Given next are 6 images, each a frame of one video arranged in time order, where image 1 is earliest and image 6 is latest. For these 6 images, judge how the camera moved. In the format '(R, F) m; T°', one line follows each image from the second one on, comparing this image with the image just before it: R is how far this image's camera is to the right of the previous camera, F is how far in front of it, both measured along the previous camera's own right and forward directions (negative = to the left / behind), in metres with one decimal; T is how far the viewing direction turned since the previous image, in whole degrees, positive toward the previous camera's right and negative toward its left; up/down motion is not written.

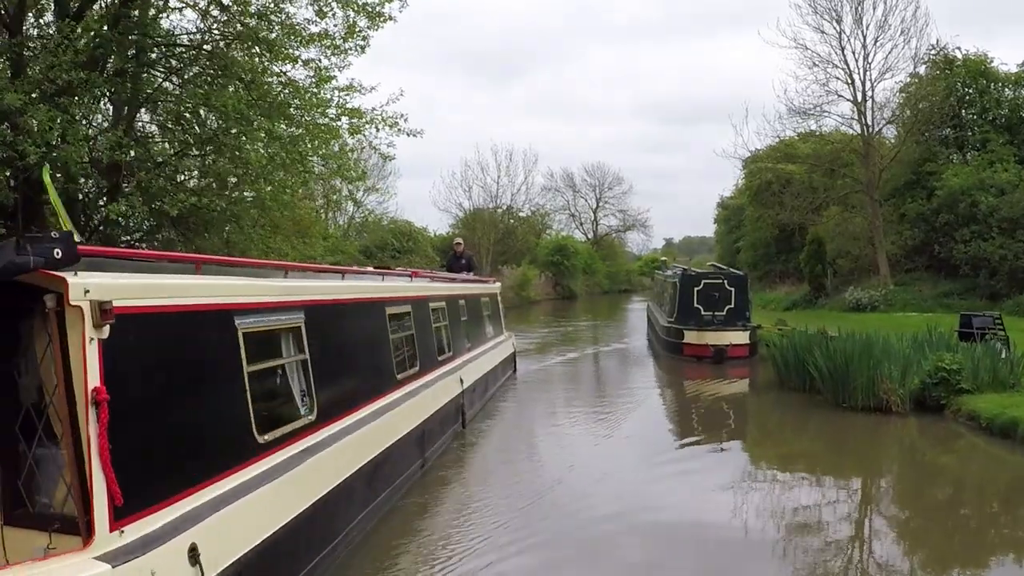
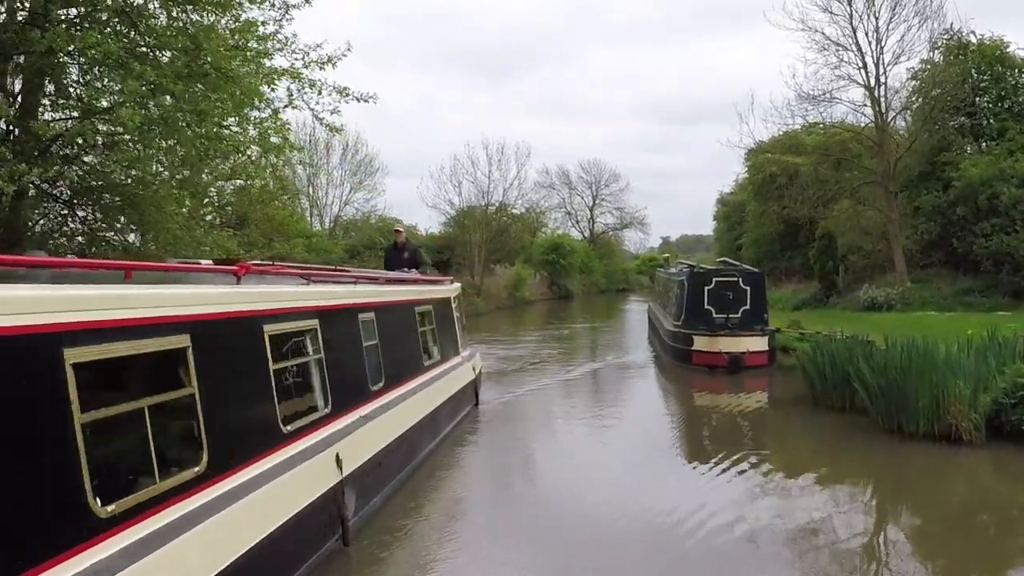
(+0.2, +1.6) m; 0°
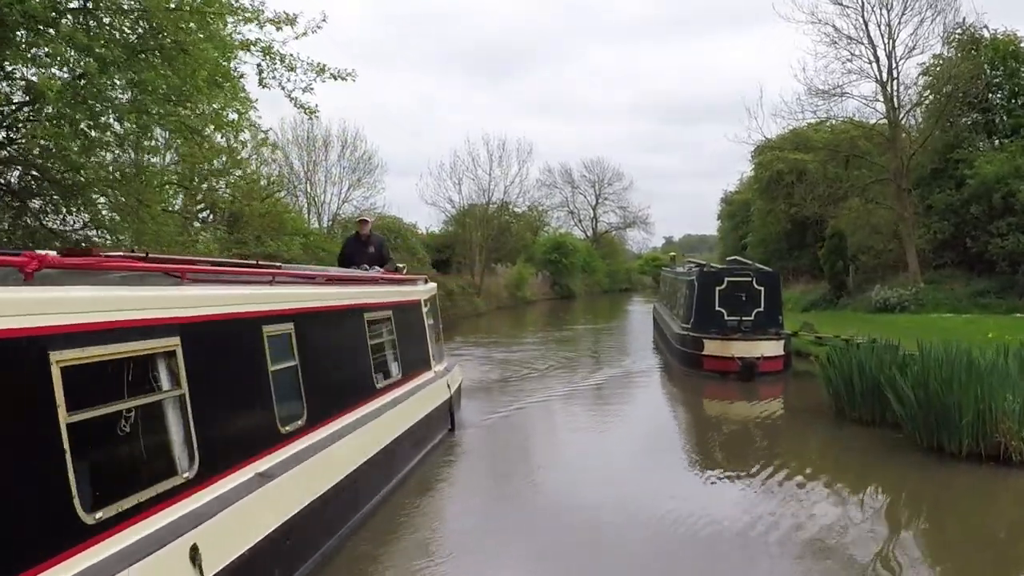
(+0.1, +0.7) m; 0°
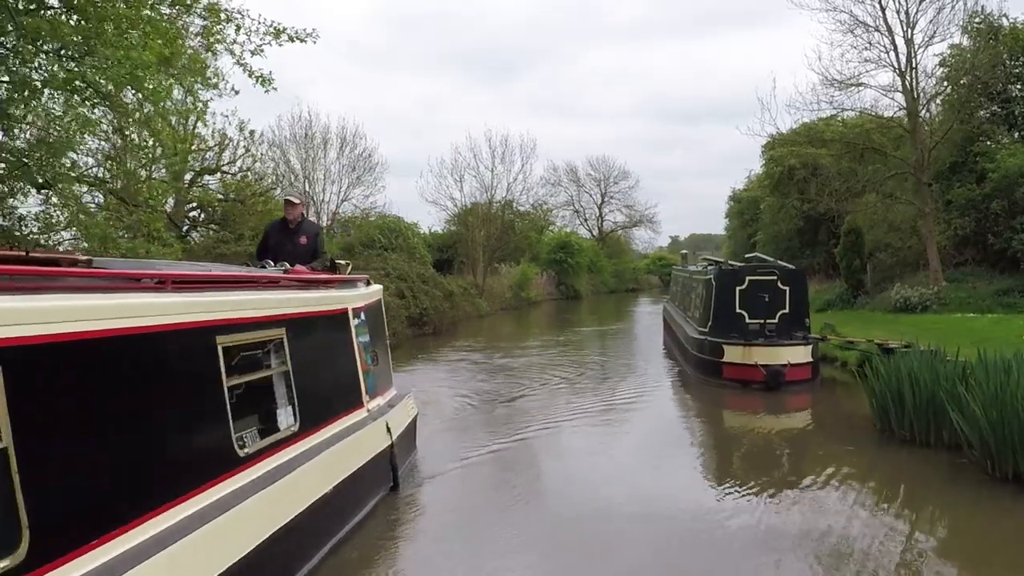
(+0.1, +0.9) m; 0°
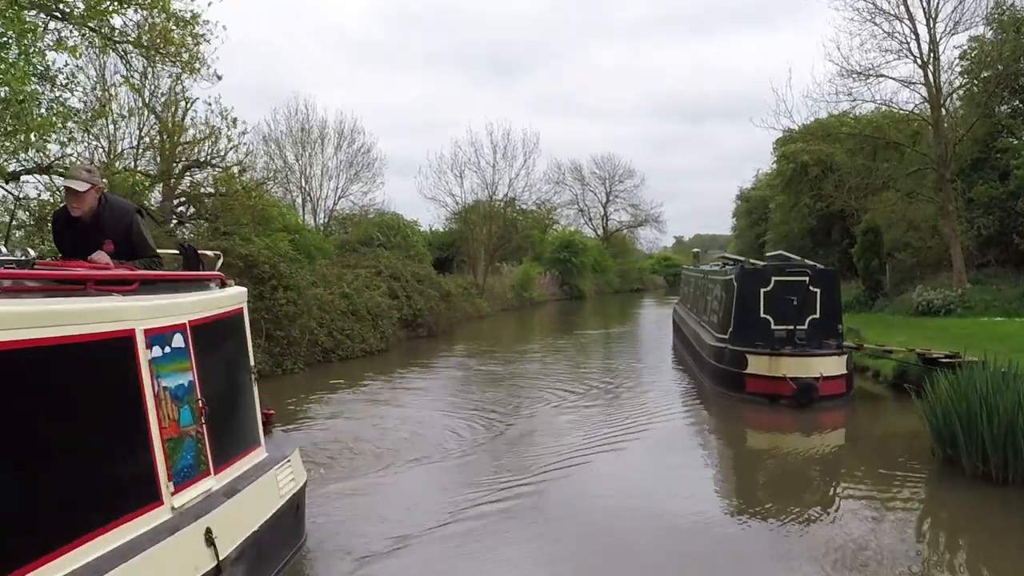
(+0.1, +1.0) m; 0°
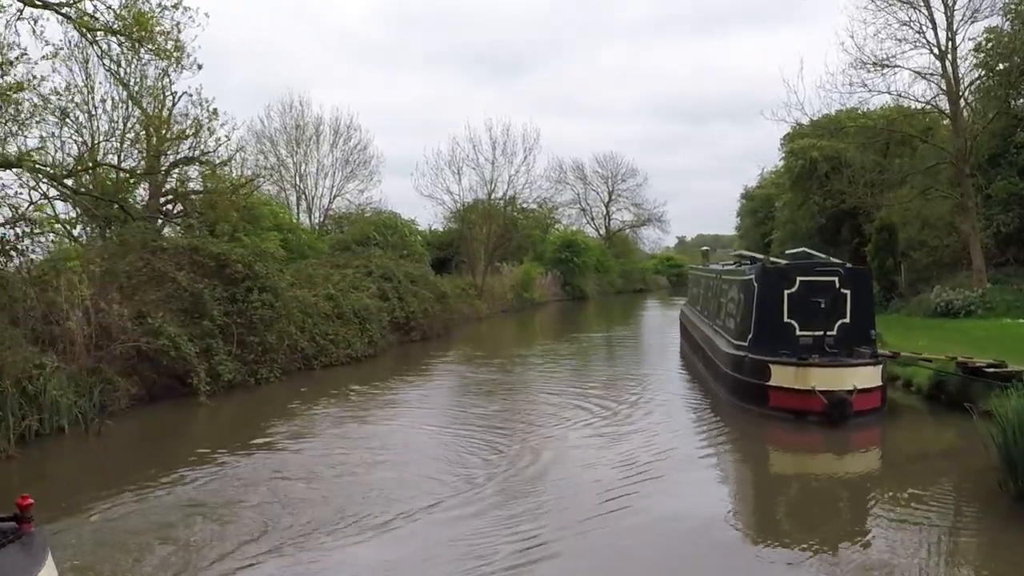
(+0.1, +0.9) m; 0°
